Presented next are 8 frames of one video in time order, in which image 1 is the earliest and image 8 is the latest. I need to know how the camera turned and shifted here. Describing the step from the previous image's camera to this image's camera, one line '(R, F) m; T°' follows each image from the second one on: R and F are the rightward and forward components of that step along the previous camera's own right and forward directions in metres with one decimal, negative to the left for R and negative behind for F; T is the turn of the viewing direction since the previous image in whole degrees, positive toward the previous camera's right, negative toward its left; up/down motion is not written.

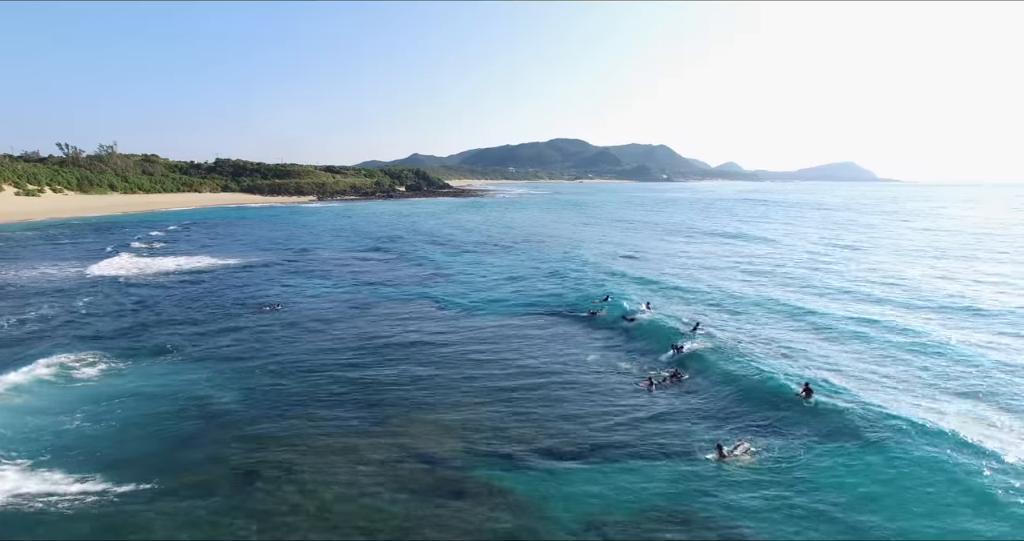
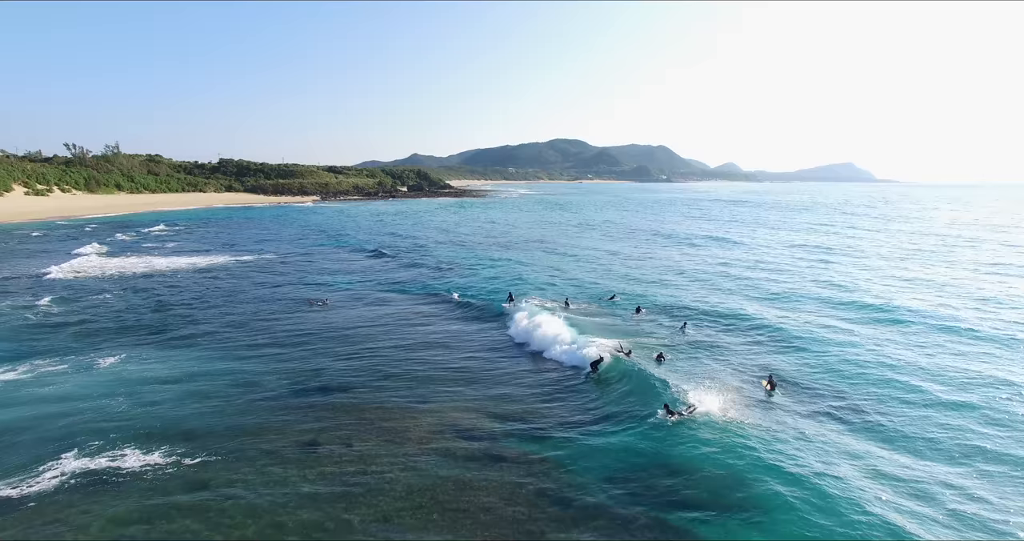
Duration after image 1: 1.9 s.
(-0.2, -1.1) m; 0°
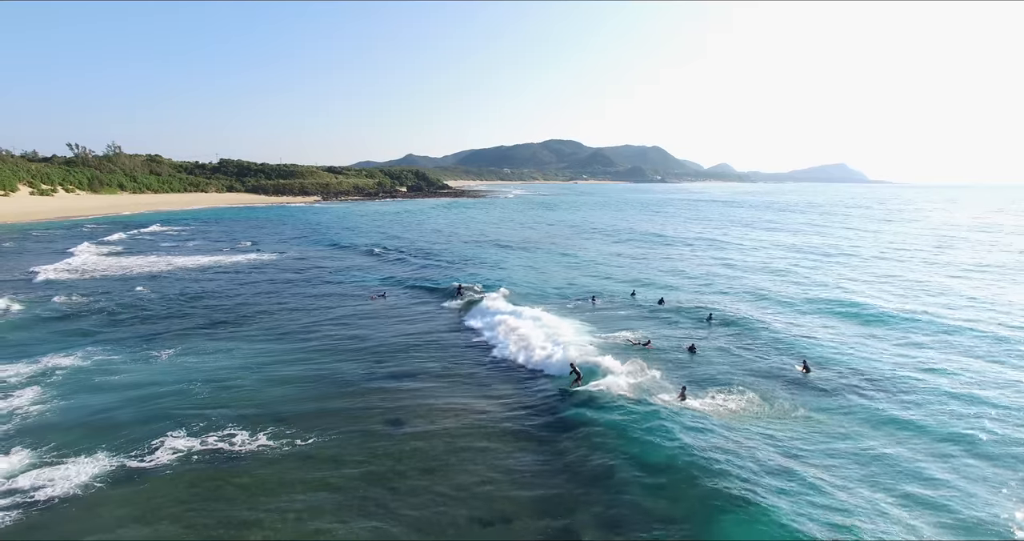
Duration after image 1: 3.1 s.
(-1.3, -0.8) m; +1°
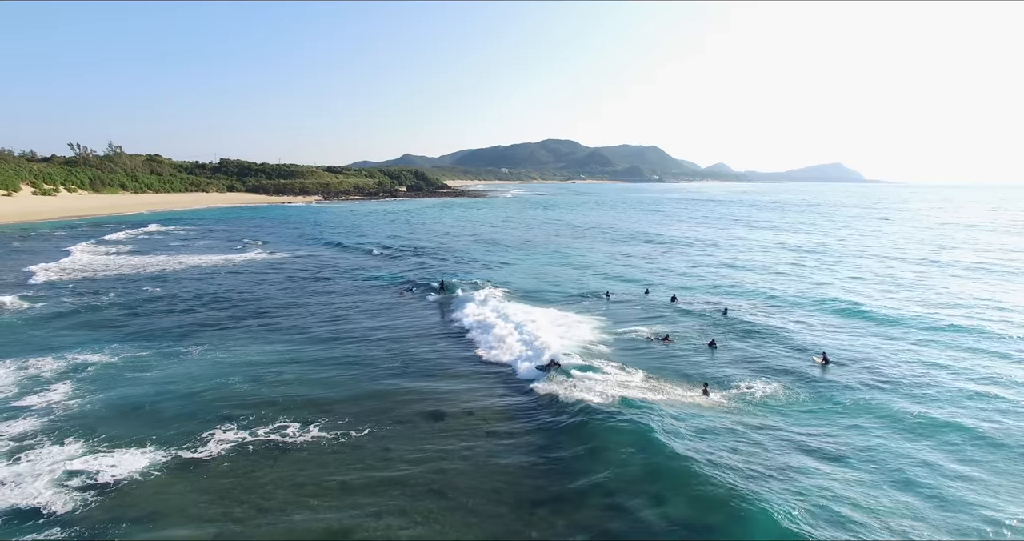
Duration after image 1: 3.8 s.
(-0.7, -0.3) m; 0°
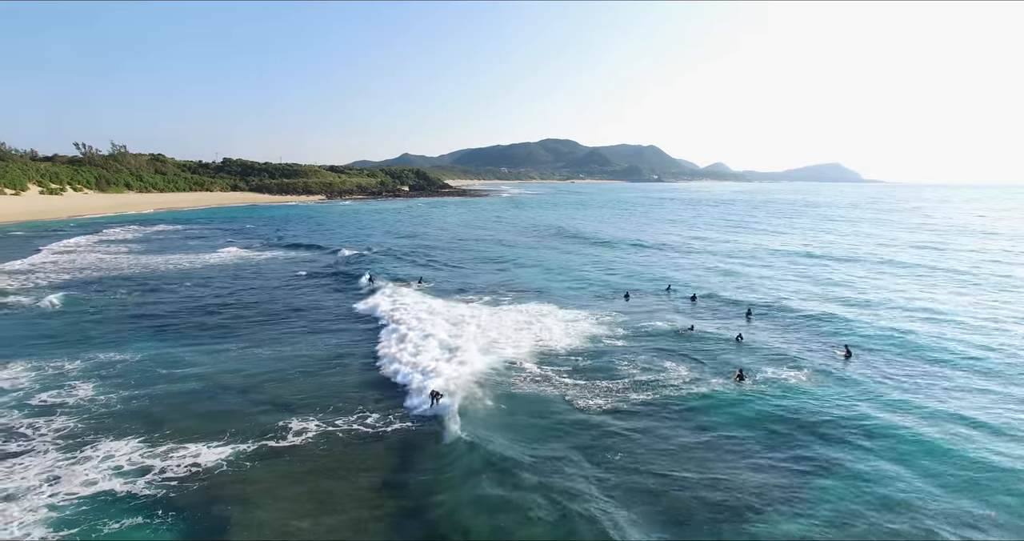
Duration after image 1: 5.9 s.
(-0.9, -0.4) m; 0°
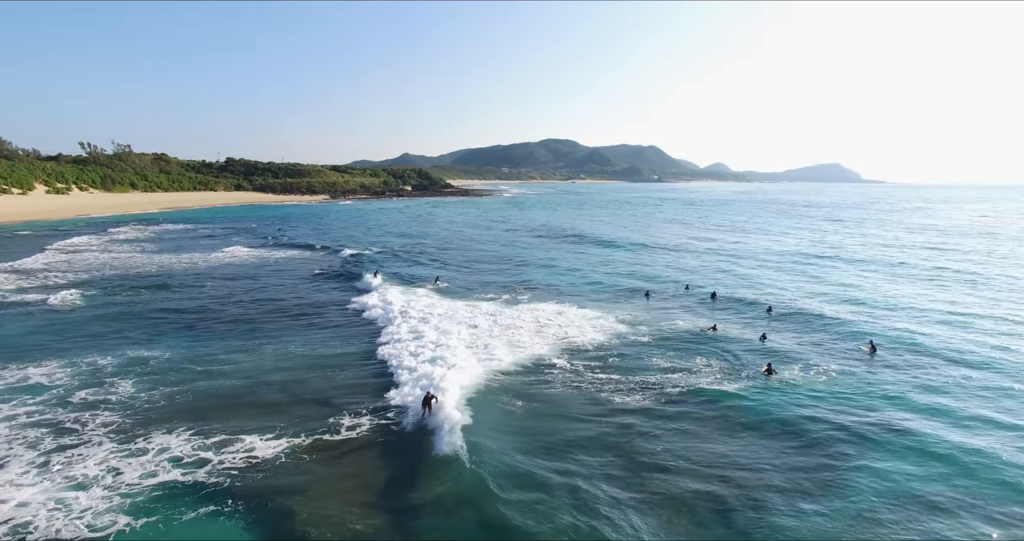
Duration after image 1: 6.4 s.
(-0.8, -0.1) m; 0°
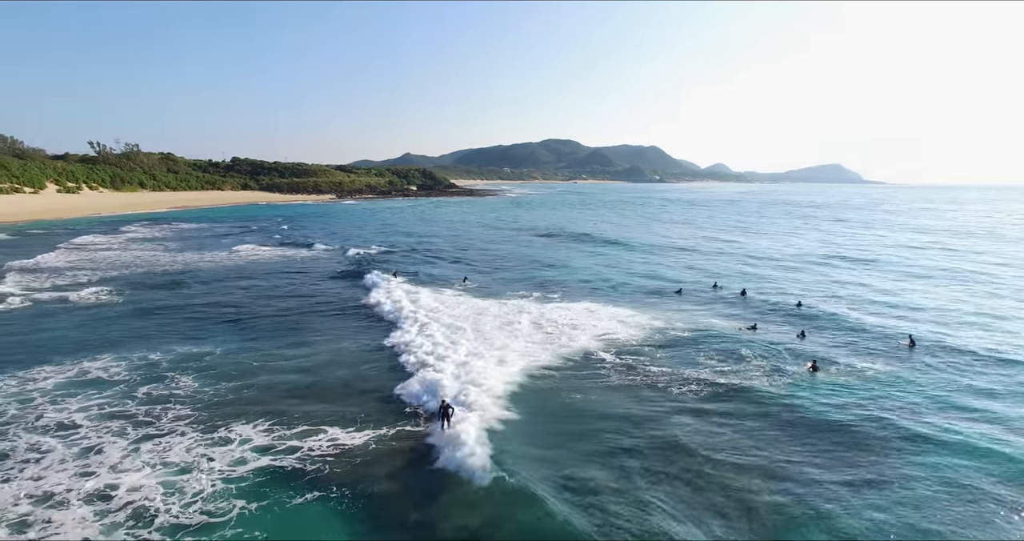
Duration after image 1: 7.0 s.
(-1.2, -0.2) m; 0°
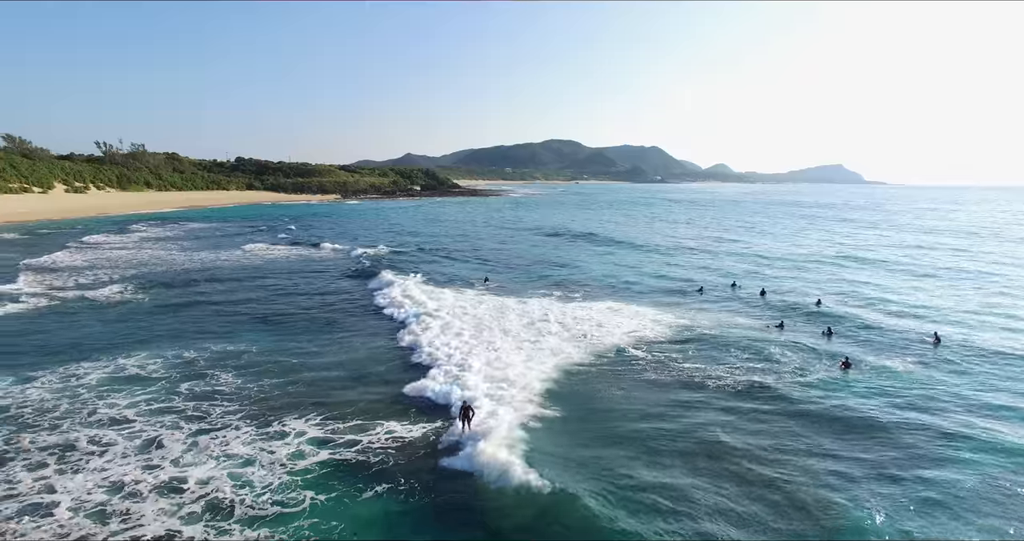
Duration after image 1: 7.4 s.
(-0.8, -0.1) m; 0°
